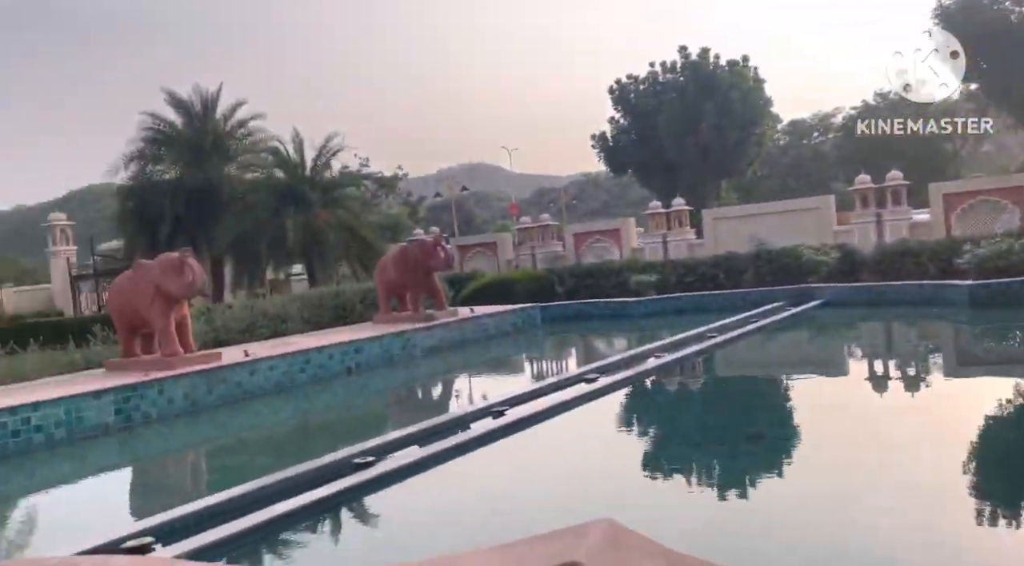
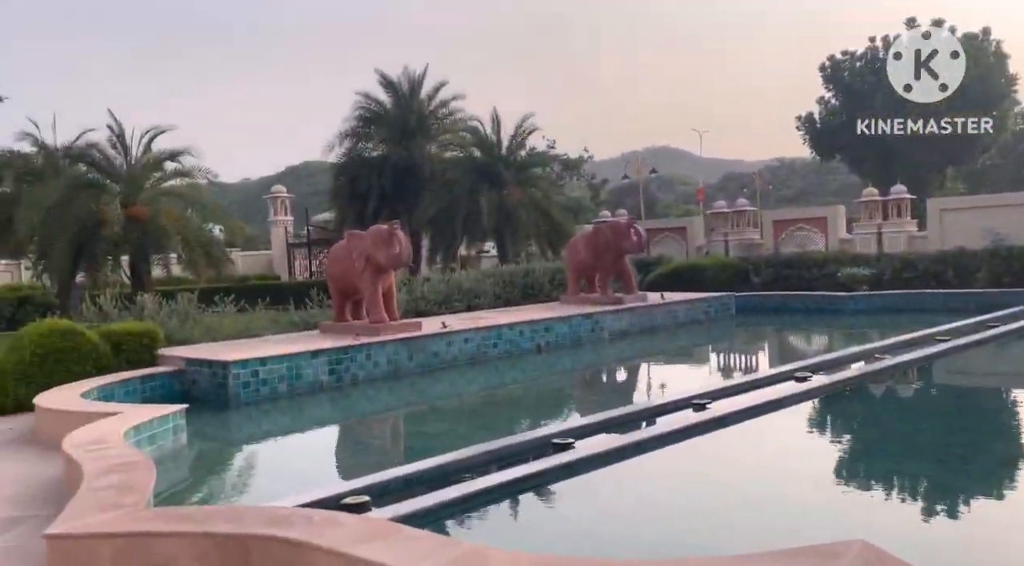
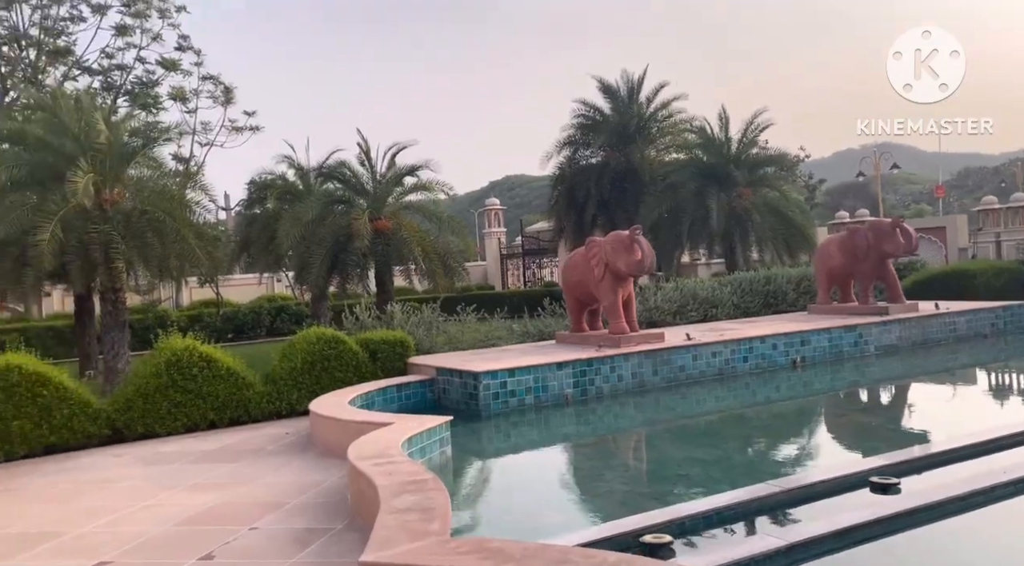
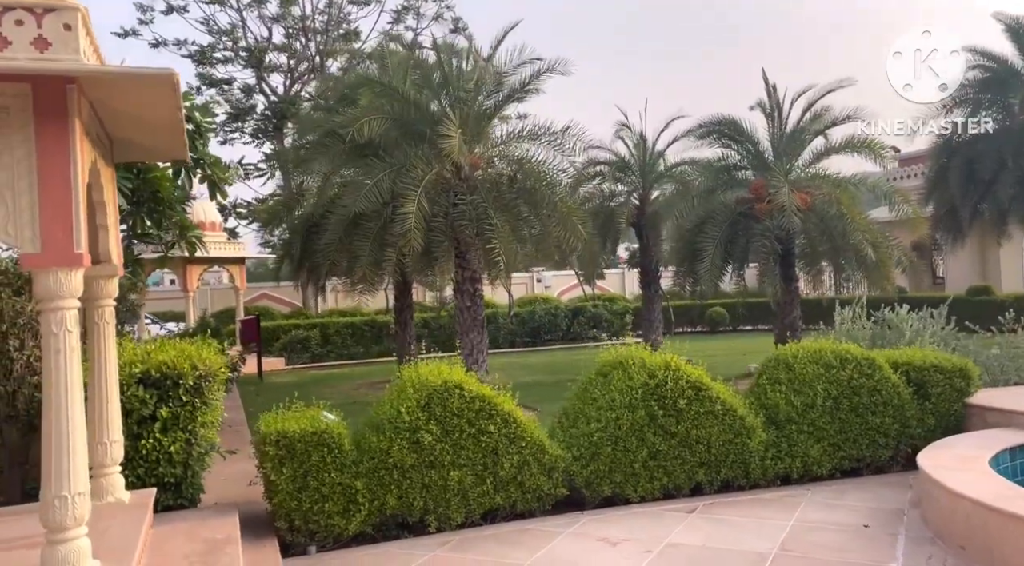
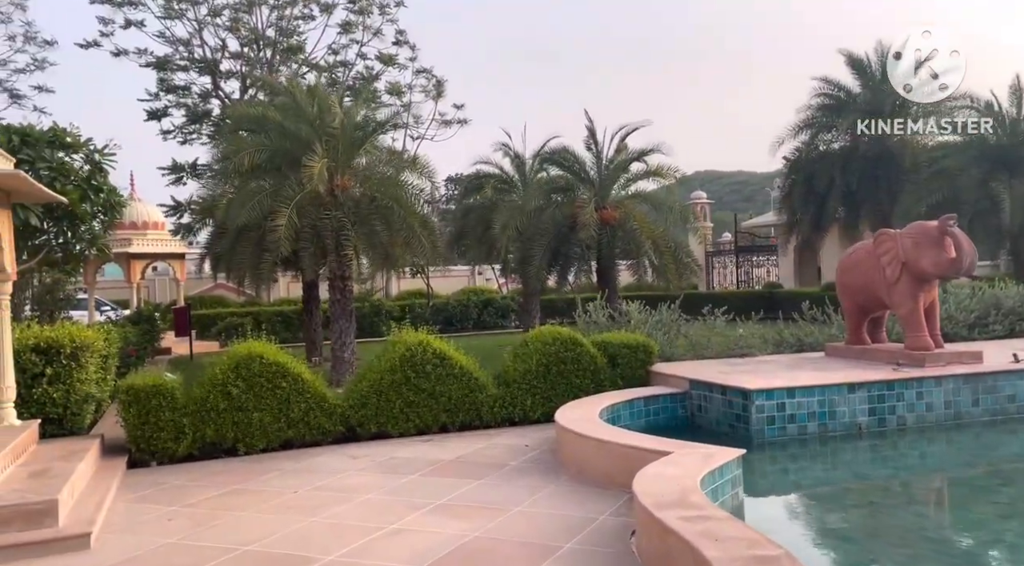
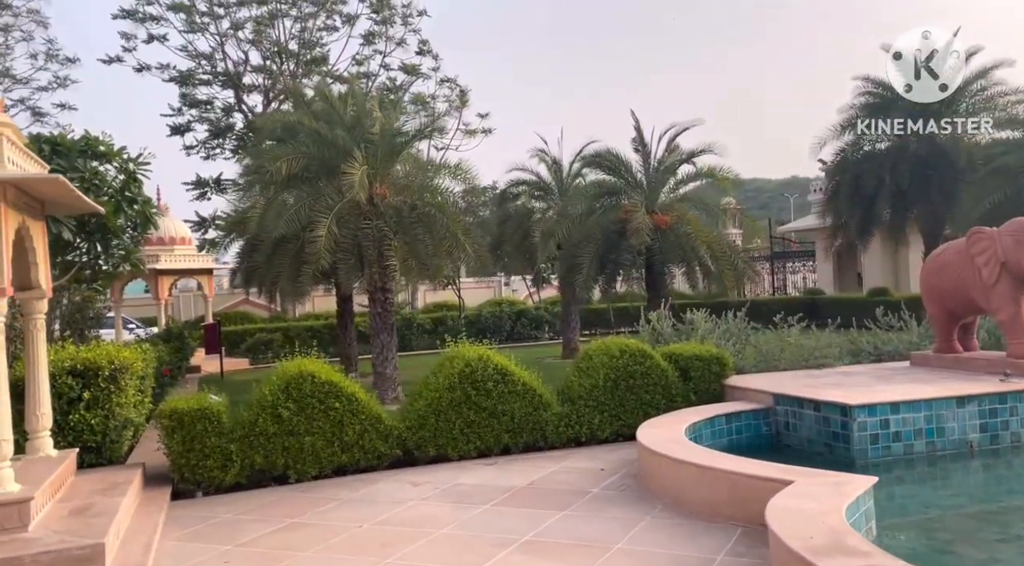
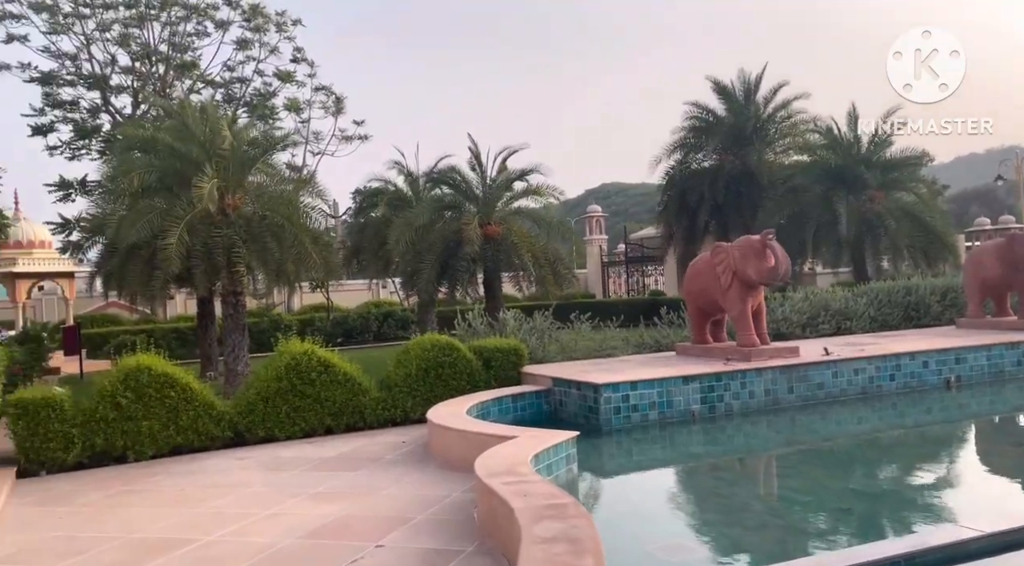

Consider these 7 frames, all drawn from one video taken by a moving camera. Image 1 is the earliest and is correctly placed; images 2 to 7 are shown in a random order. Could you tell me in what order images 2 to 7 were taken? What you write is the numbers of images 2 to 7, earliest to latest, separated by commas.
2, 3, 7, 5, 6, 4
